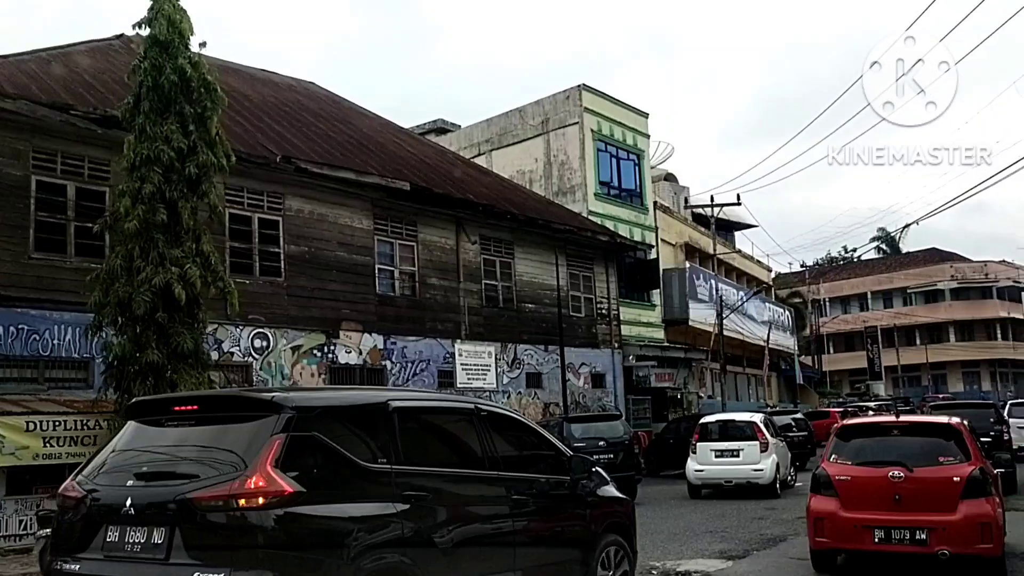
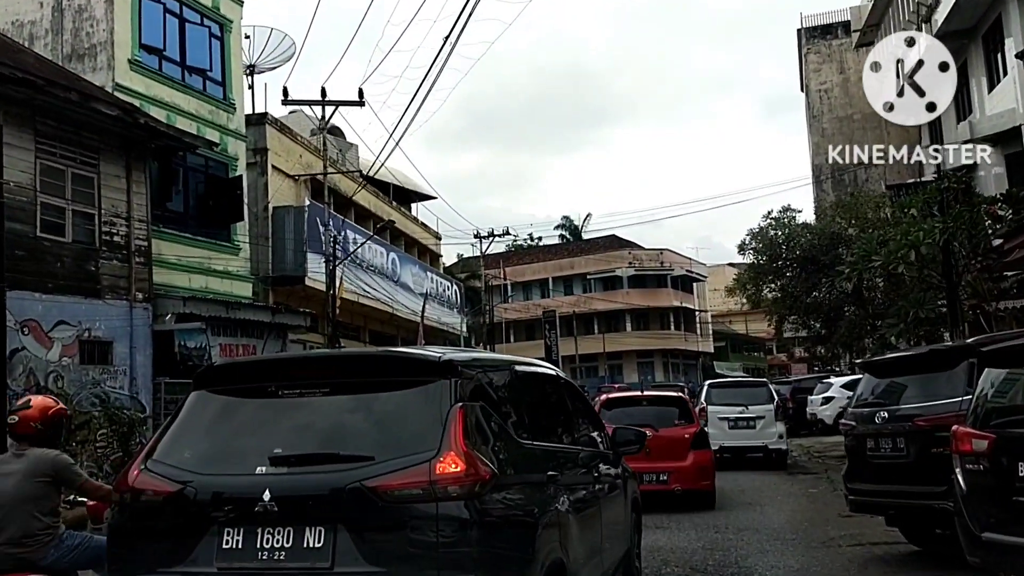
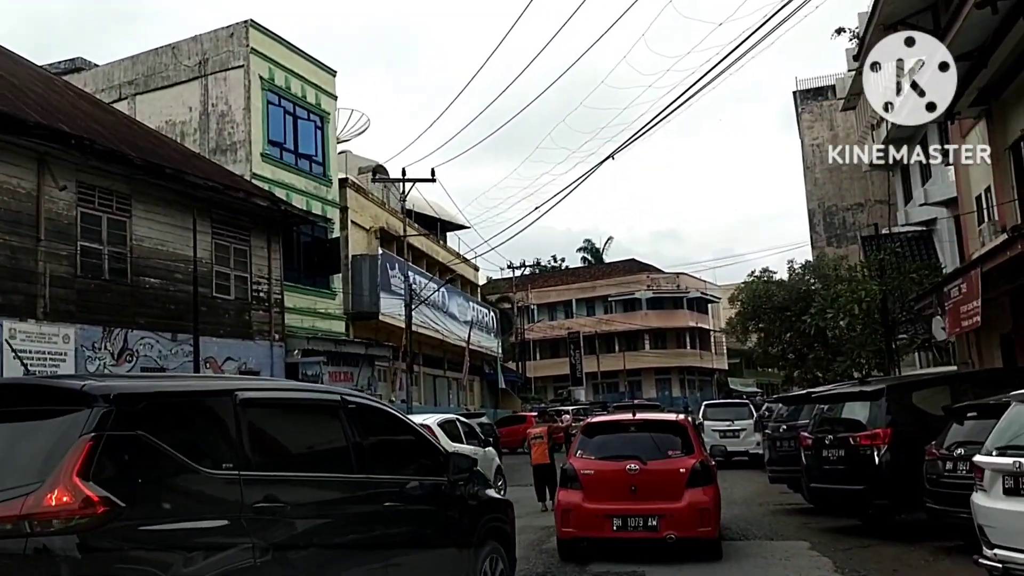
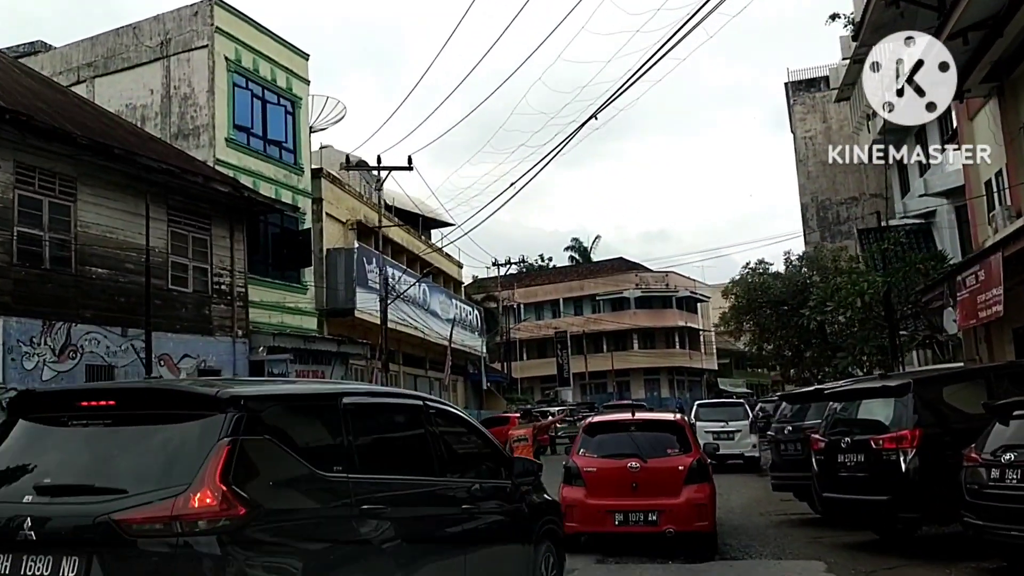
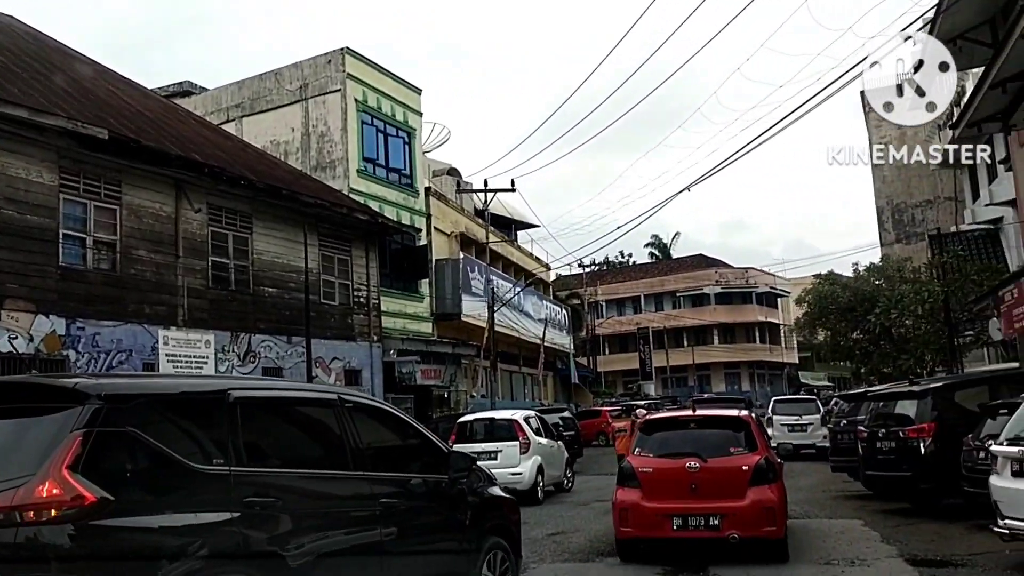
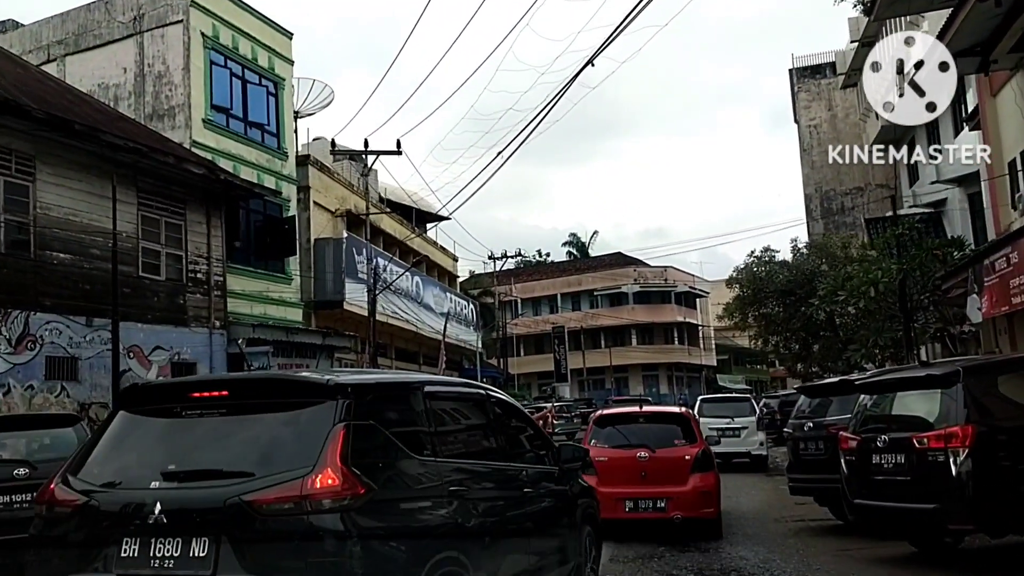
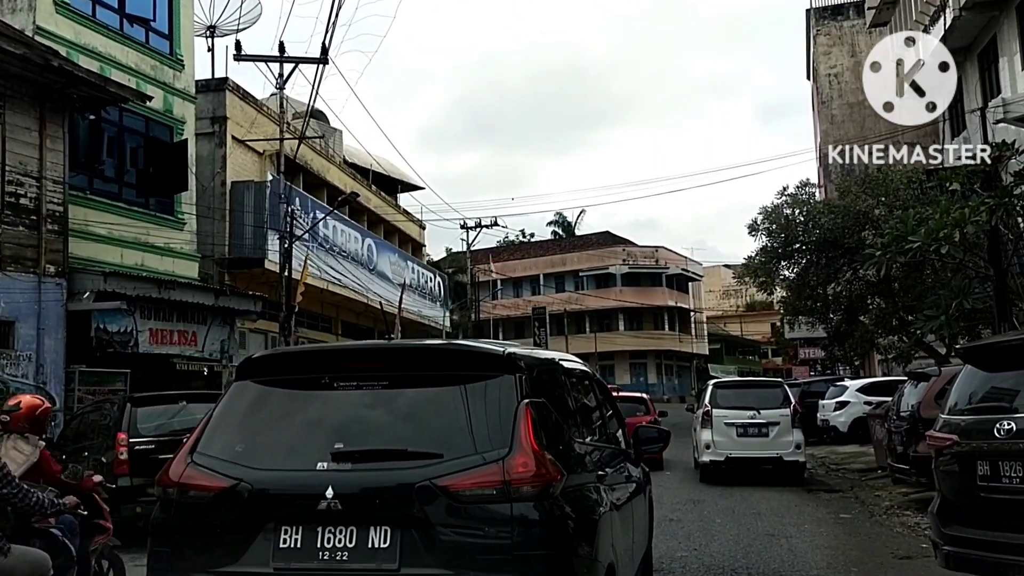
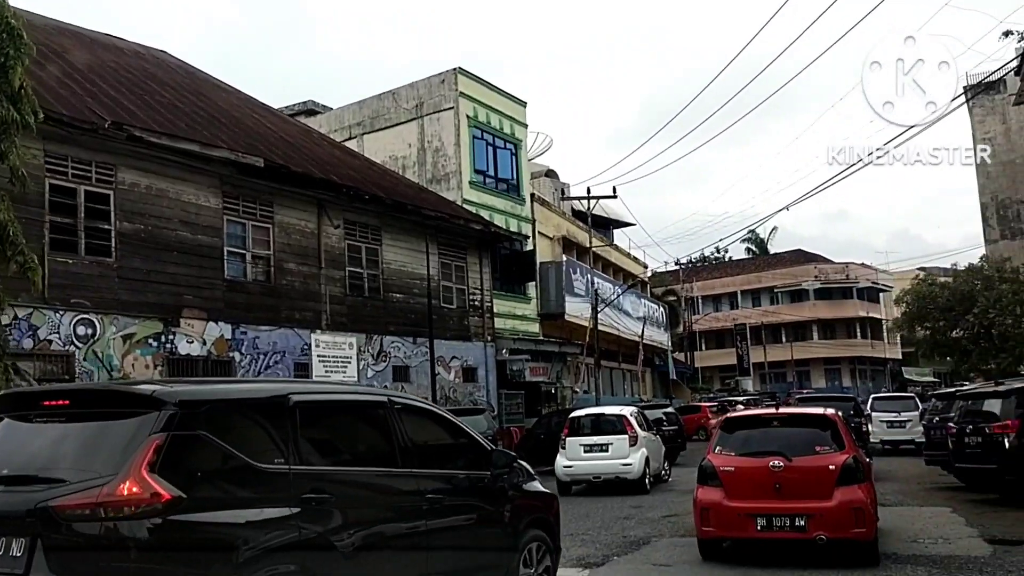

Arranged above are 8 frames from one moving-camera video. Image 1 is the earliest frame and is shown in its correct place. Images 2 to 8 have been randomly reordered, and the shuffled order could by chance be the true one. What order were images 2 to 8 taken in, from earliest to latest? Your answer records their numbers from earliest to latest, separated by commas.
8, 5, 3, 4, 6, 2, 7
